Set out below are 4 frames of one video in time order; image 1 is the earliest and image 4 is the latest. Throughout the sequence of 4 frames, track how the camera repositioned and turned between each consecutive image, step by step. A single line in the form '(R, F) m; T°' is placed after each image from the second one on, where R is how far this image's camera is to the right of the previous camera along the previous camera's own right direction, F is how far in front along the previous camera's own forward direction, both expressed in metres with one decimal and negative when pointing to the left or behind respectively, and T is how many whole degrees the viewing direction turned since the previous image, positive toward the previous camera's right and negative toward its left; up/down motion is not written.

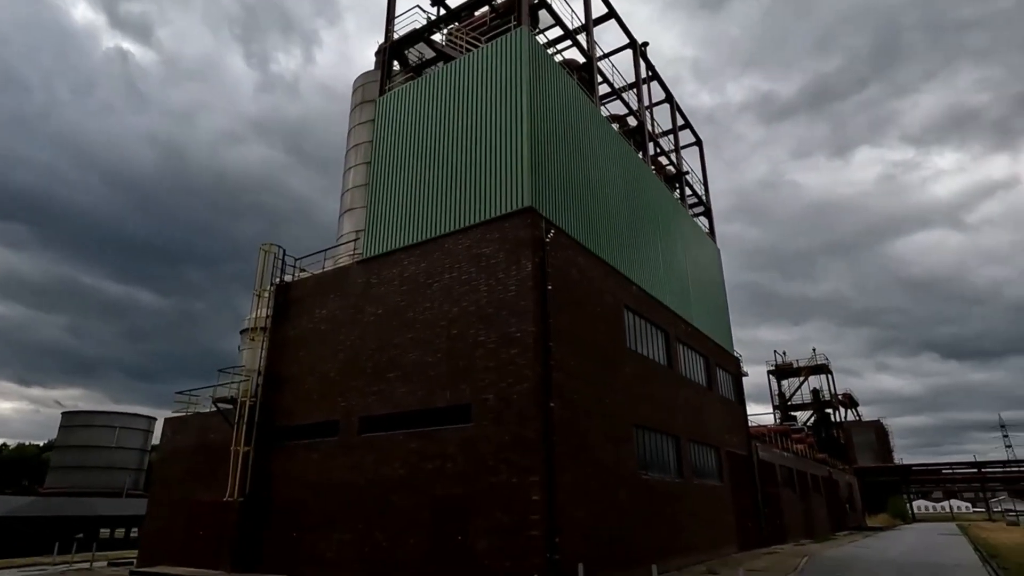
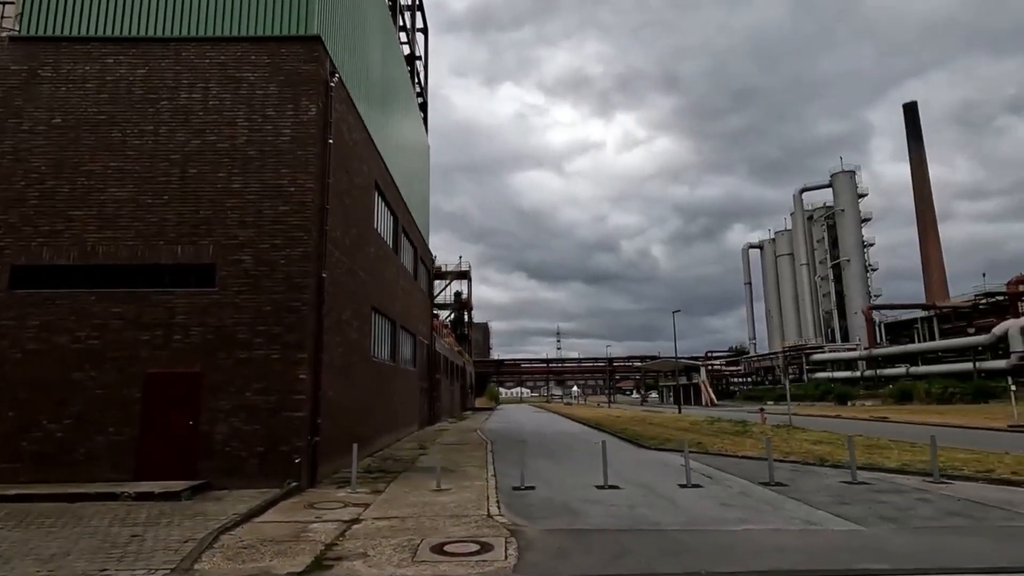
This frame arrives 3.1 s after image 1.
(-3.1, +2.0) m; +34°
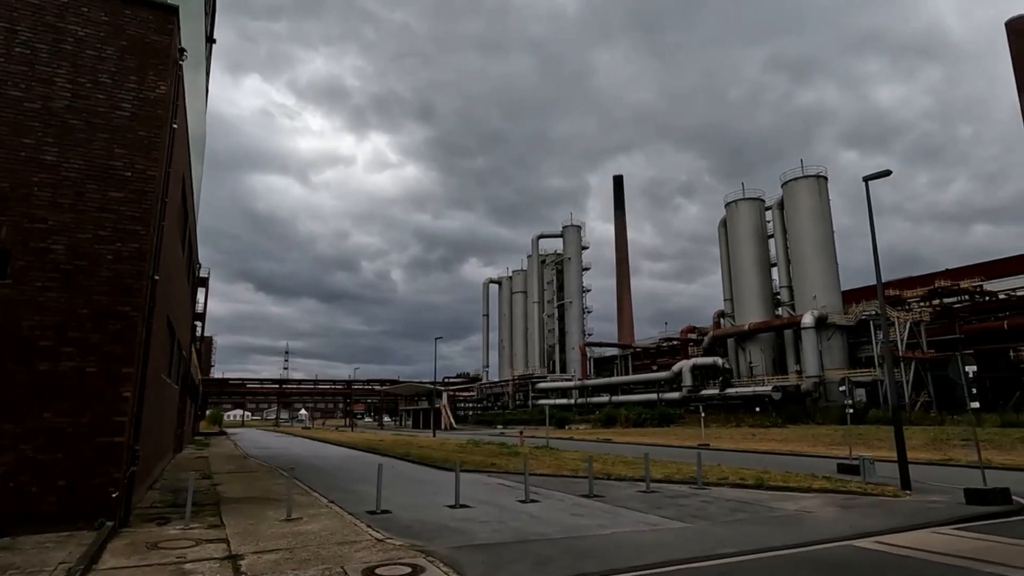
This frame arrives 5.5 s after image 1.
(-2.9, 0.0) m; +25°
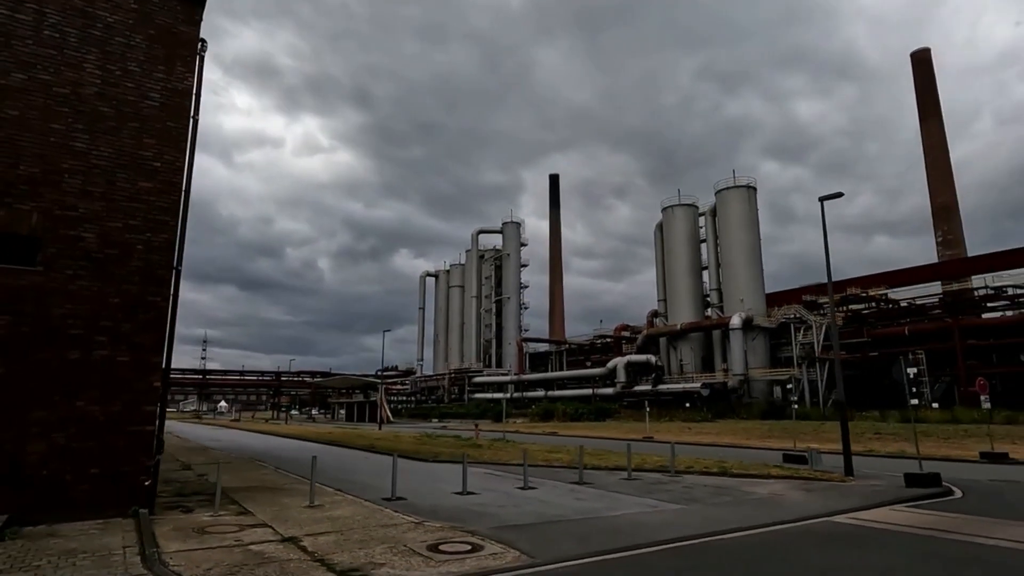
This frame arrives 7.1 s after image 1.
(-1.9, -0.8) m; +7°
